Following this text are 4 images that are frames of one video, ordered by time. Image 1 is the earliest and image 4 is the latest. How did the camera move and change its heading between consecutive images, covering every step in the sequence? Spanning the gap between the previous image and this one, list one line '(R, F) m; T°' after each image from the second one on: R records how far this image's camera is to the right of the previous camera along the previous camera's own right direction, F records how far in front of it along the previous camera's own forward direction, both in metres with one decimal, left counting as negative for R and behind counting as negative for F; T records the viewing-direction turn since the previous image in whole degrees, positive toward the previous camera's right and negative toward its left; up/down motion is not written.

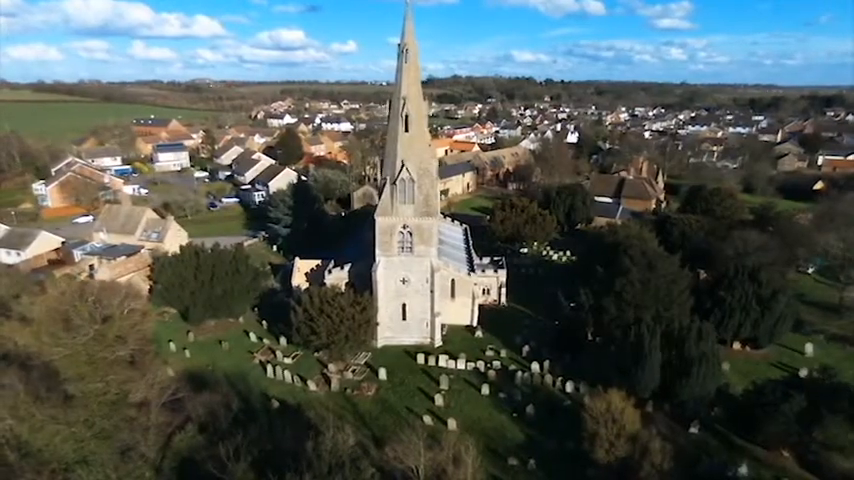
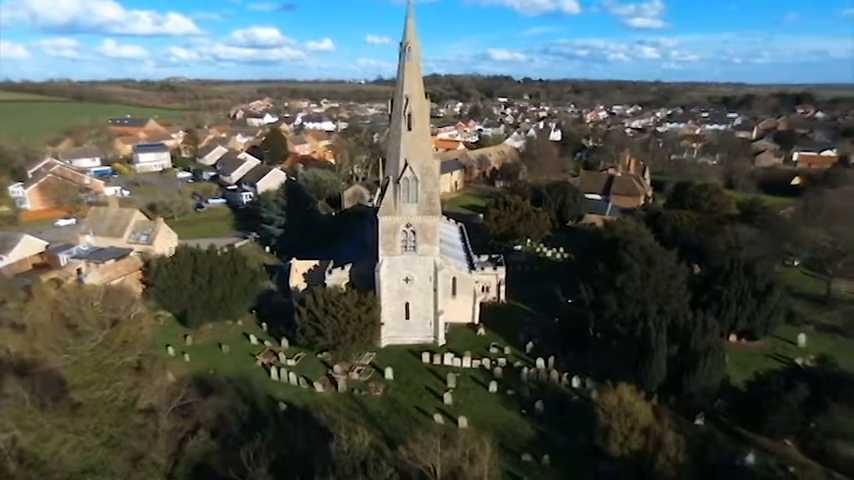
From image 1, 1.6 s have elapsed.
(-2.0, 0.0) m; +3°
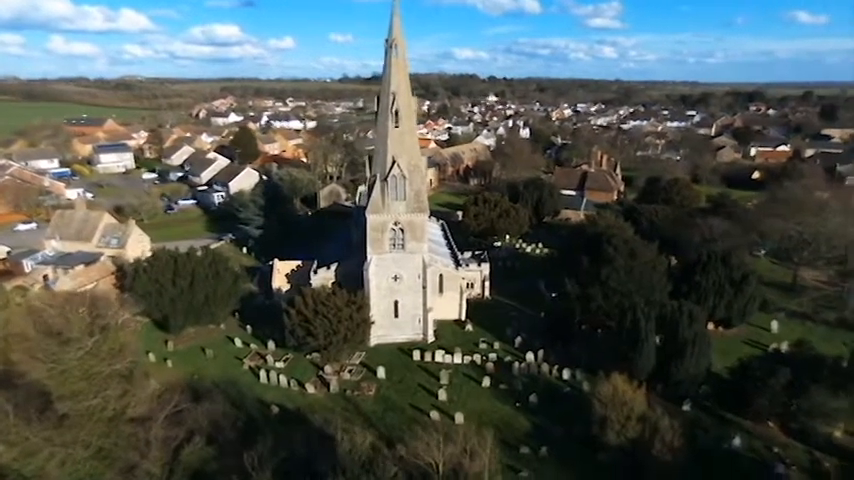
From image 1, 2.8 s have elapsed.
(-1.9, +0.1) m; +4°
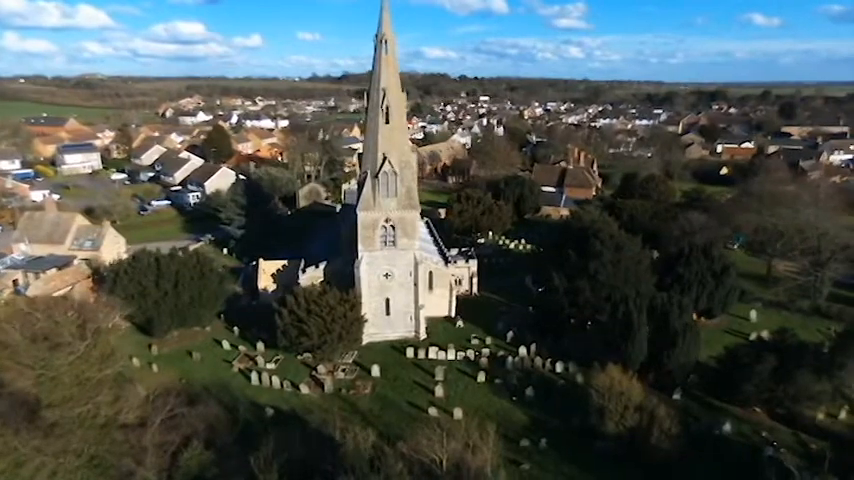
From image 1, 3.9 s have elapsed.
(-1.7, +0.2) m; +4°
